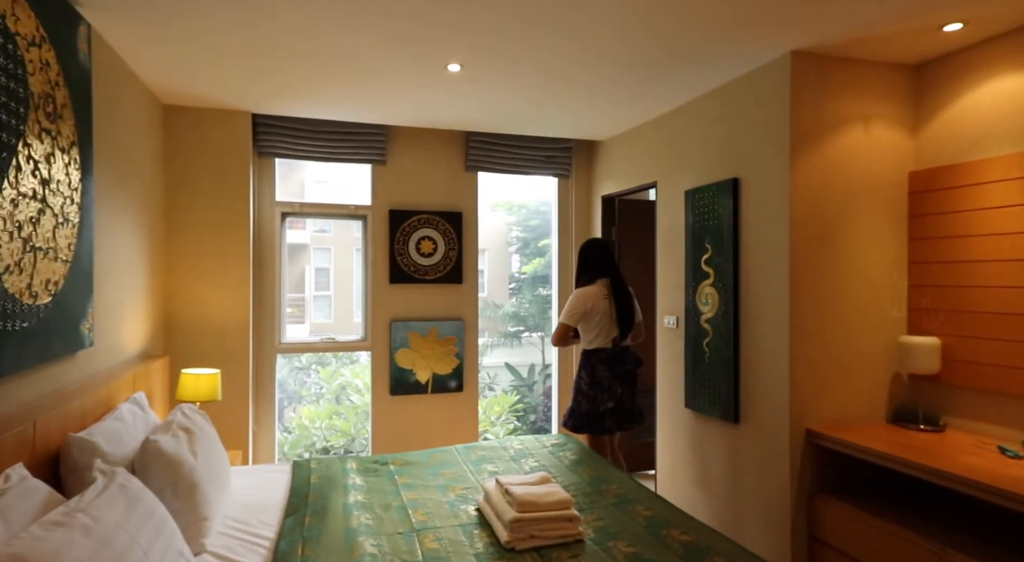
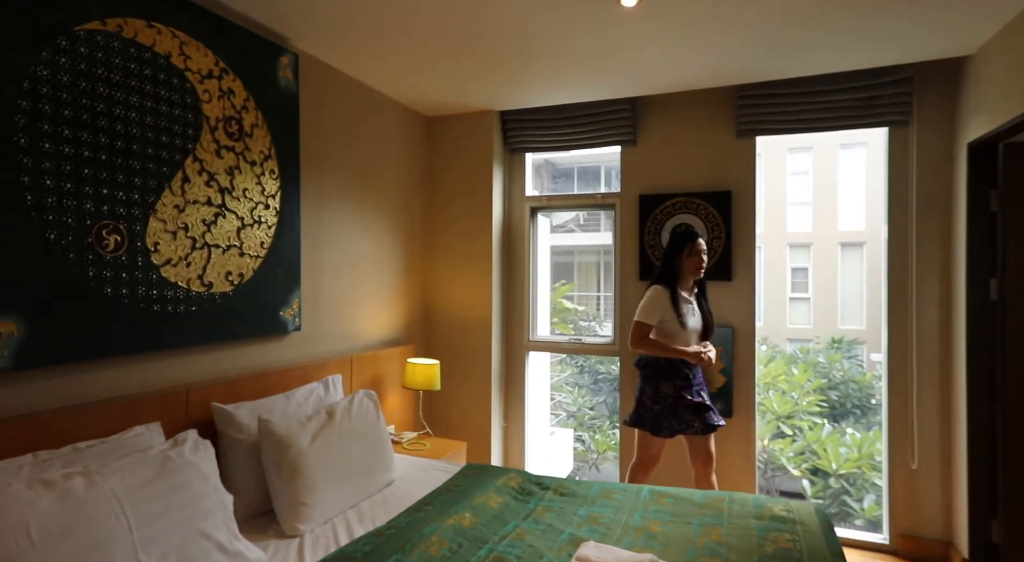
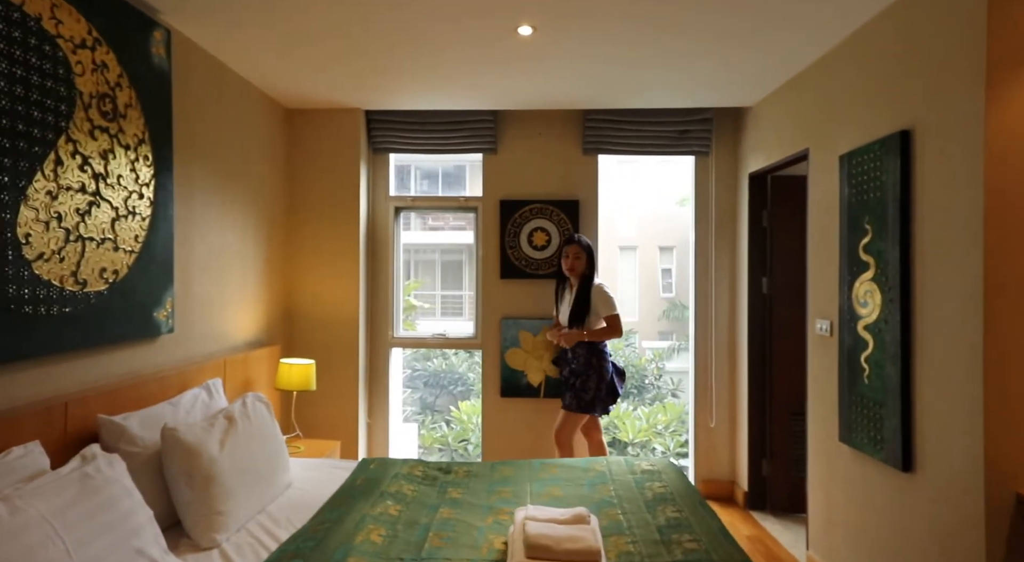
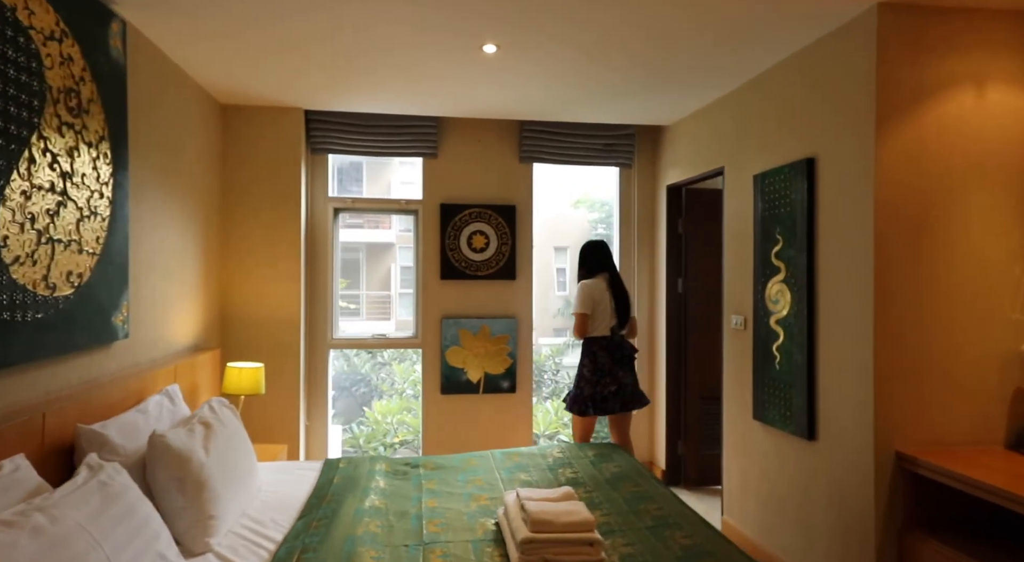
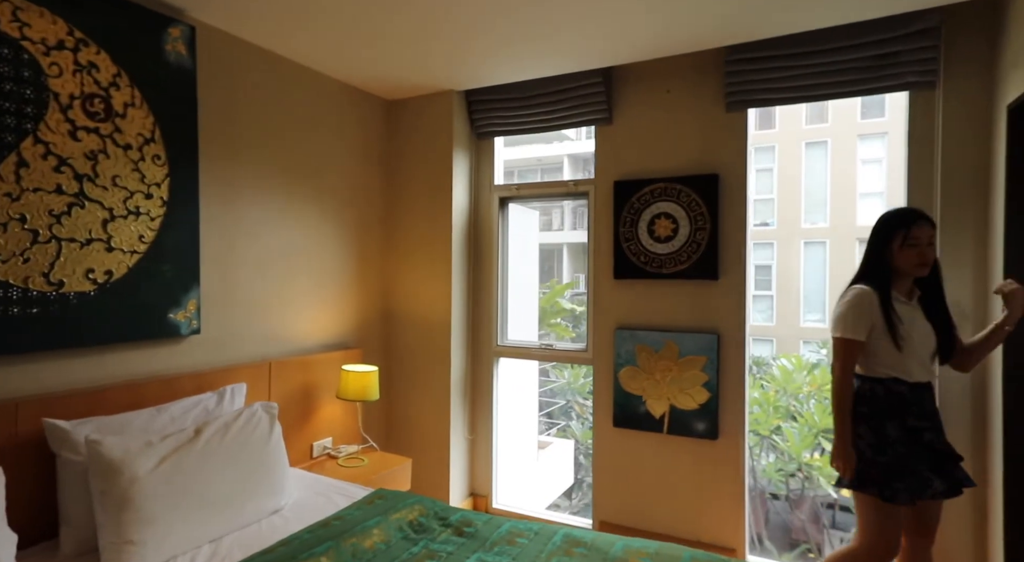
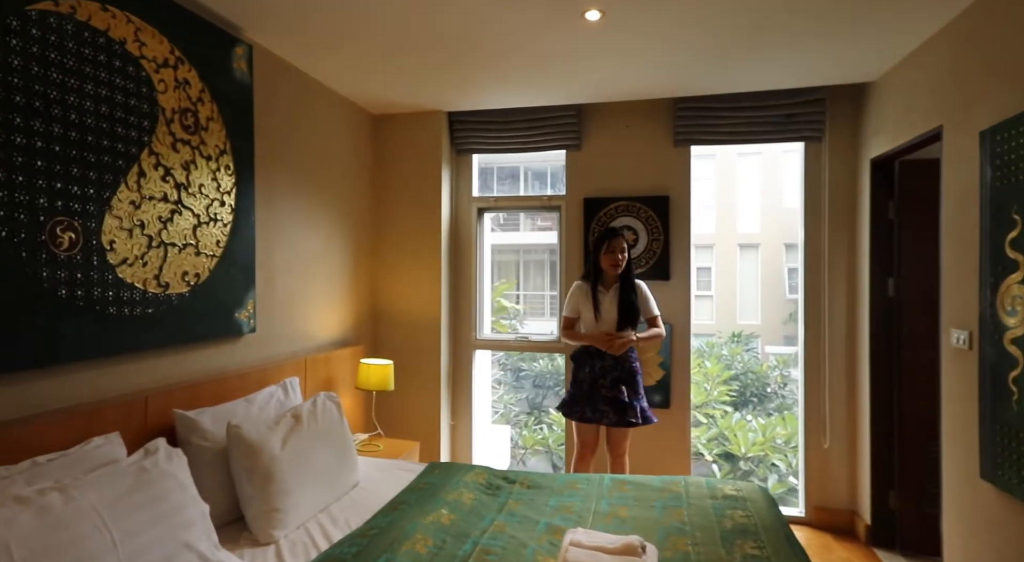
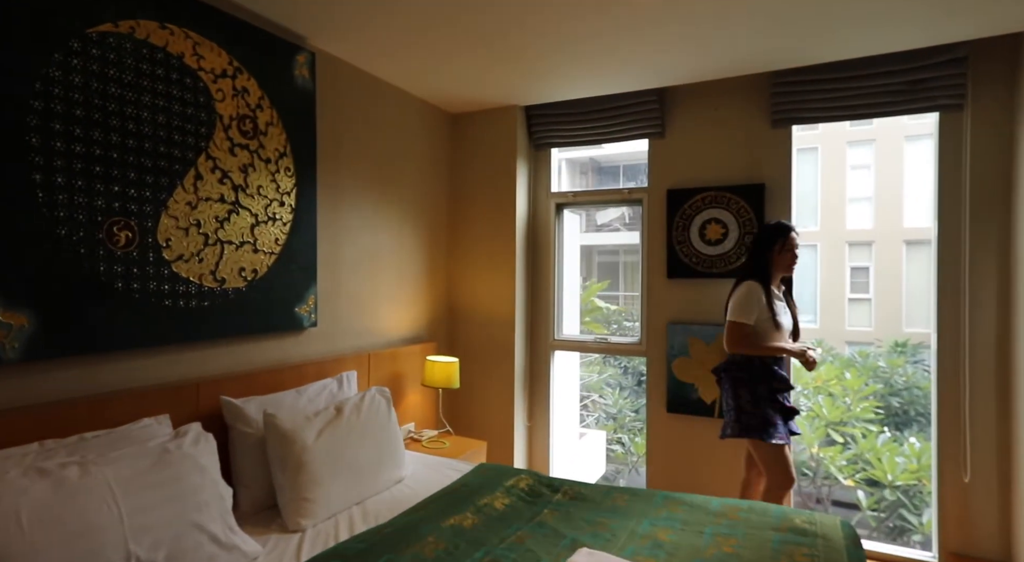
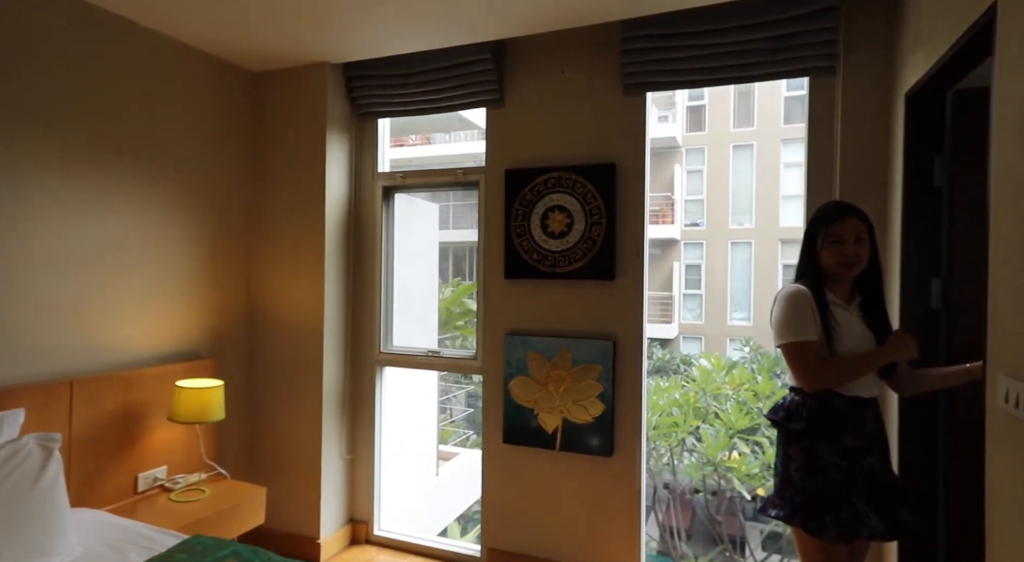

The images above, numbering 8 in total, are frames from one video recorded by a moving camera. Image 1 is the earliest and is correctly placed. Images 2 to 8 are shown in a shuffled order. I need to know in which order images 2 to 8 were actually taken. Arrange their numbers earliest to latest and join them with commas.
4, 3, 6, 2, 7, 5, 8
